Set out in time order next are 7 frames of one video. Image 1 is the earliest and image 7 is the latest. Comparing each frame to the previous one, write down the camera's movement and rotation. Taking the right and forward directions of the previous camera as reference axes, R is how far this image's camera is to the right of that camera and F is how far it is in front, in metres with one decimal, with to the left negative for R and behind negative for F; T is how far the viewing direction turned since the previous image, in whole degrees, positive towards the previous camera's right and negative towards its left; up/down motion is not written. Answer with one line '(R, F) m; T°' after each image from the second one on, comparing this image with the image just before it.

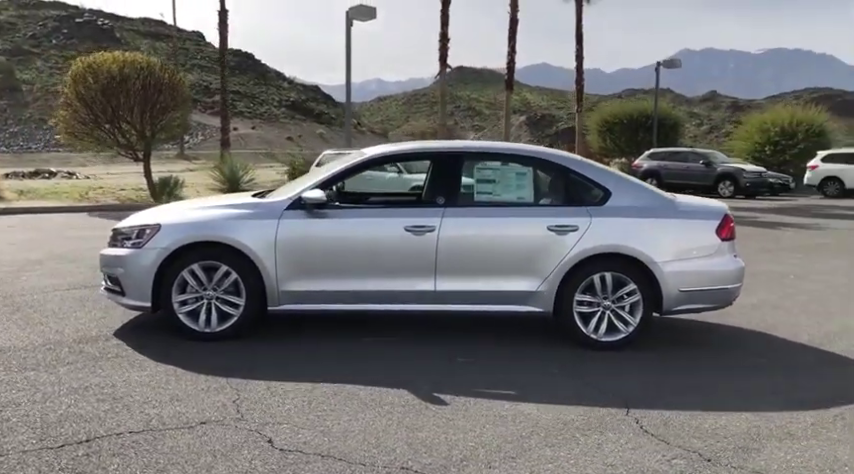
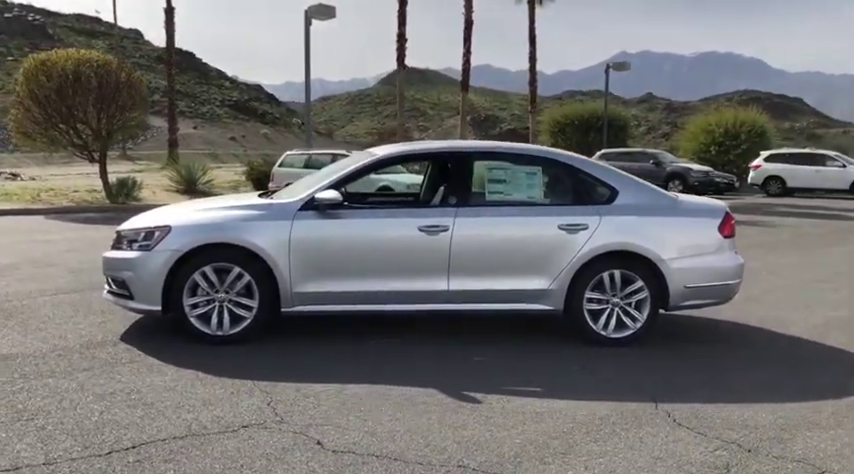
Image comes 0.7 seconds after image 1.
(-0.5, 0.0) m; +4°
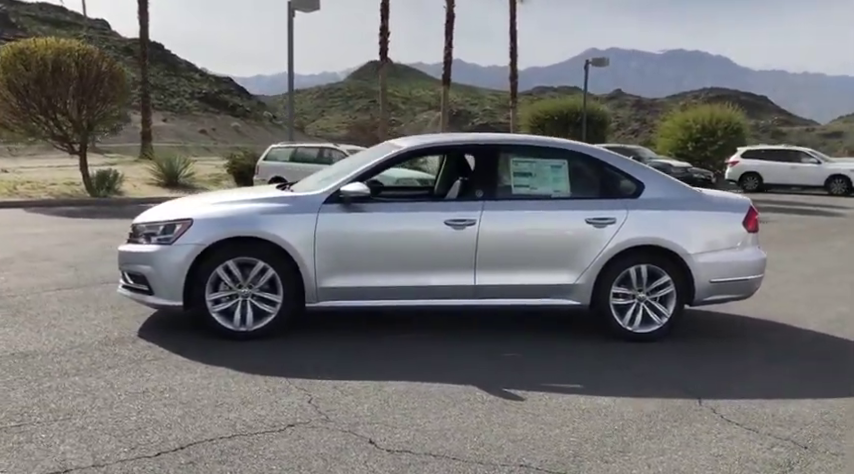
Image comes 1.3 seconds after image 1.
(-0.4, +0.1) m; +2°
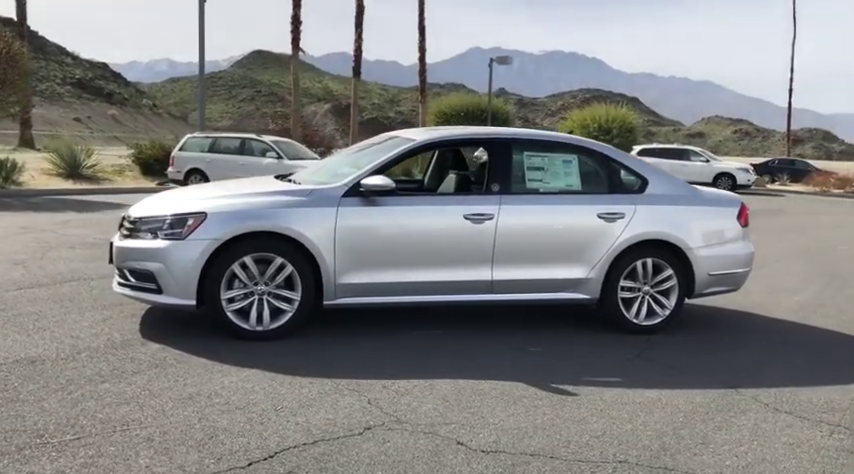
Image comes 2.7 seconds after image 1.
(-1.0, +0.2) m; +8°
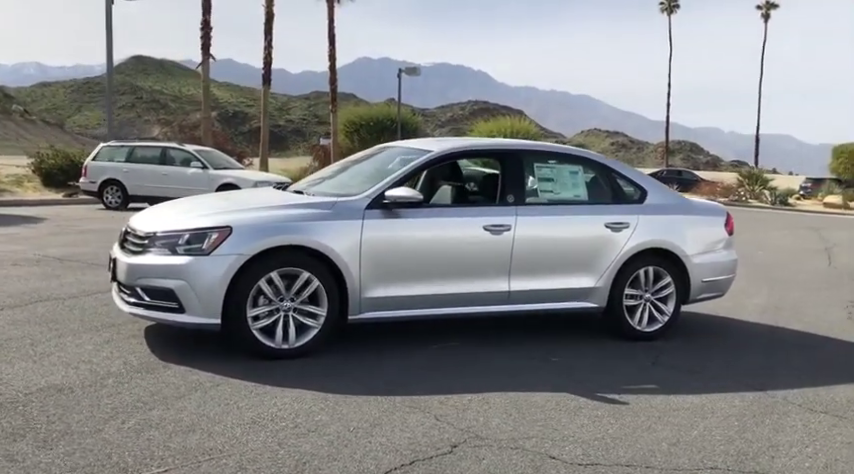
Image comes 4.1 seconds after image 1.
(-1.0, +0.1) m; +8°
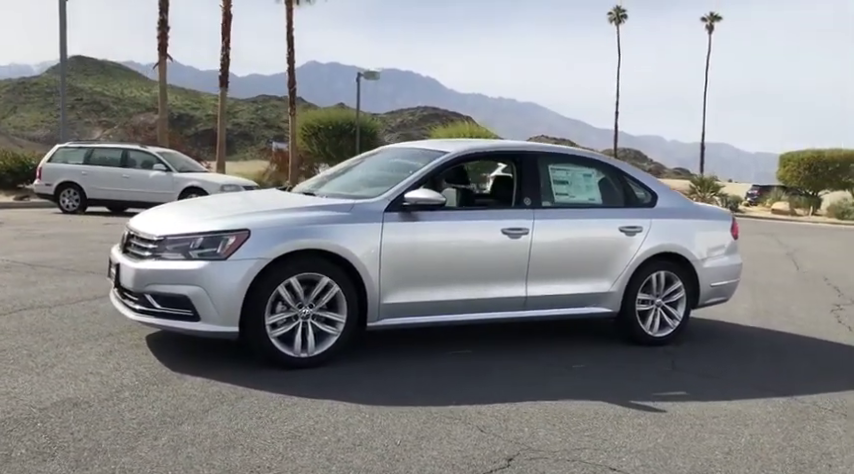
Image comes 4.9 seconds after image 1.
(-0.5, +0.2) m; +4°
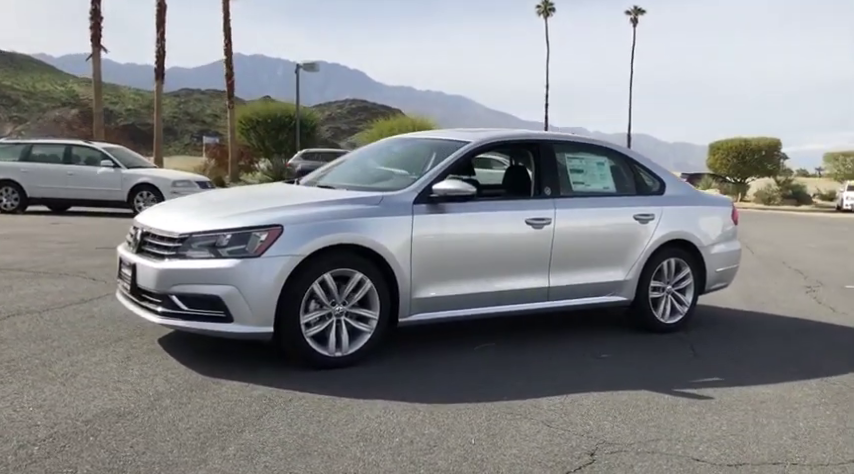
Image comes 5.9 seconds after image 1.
(-0.7, +0.2) m; +5°
